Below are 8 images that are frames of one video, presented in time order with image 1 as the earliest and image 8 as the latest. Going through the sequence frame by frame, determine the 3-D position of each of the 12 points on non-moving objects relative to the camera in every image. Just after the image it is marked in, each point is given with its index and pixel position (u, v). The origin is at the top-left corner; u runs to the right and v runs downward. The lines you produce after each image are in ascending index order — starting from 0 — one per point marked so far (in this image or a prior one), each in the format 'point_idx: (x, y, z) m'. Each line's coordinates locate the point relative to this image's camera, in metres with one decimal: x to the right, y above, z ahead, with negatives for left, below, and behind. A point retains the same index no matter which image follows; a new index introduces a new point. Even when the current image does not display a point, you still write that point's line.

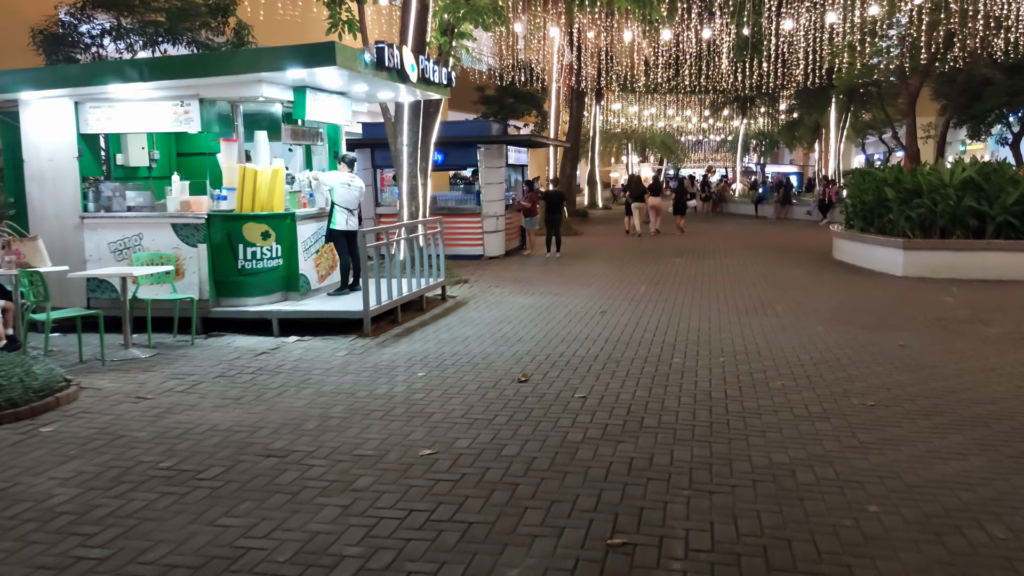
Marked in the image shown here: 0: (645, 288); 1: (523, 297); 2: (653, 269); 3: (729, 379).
0: (+2.2, 0.0, +12.9) m
1: (+0.2, -0.1, +11.9) m
2: (+2.8, +0.4, +15.7) m
3: (+1.9, -0.8, +6.8) m
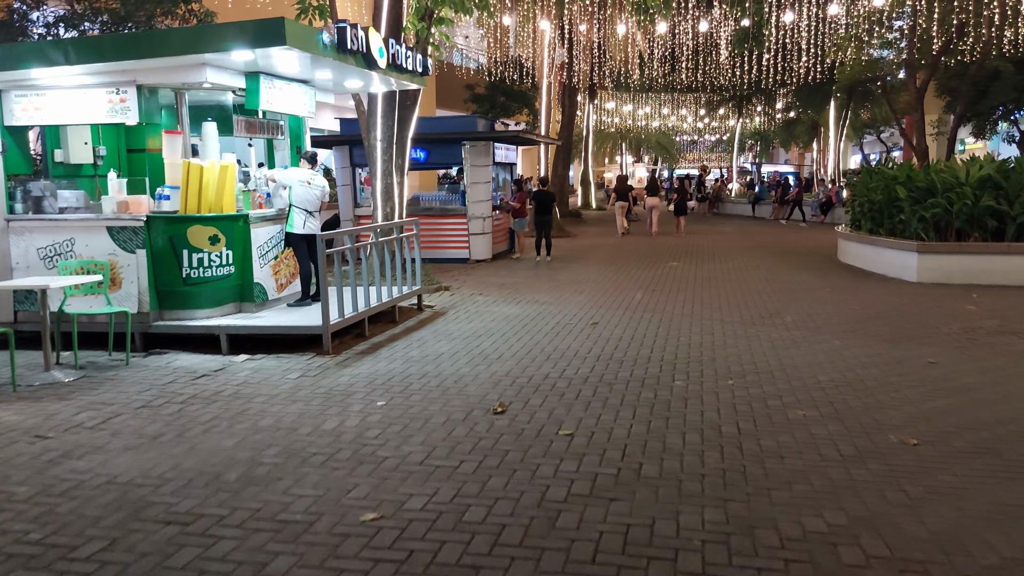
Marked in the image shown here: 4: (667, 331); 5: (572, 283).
0: (+1.9, -0.1, +11.9) m
1: (0.0, -0.2, +10.9) m
2: (+2.6, +0.3, +14.7) m
3: (+1.7, -0.9, +5.8) m
4: (+1.7, -0.5, +8.8) m
5: (+1.0, +0.1, +13.4) m
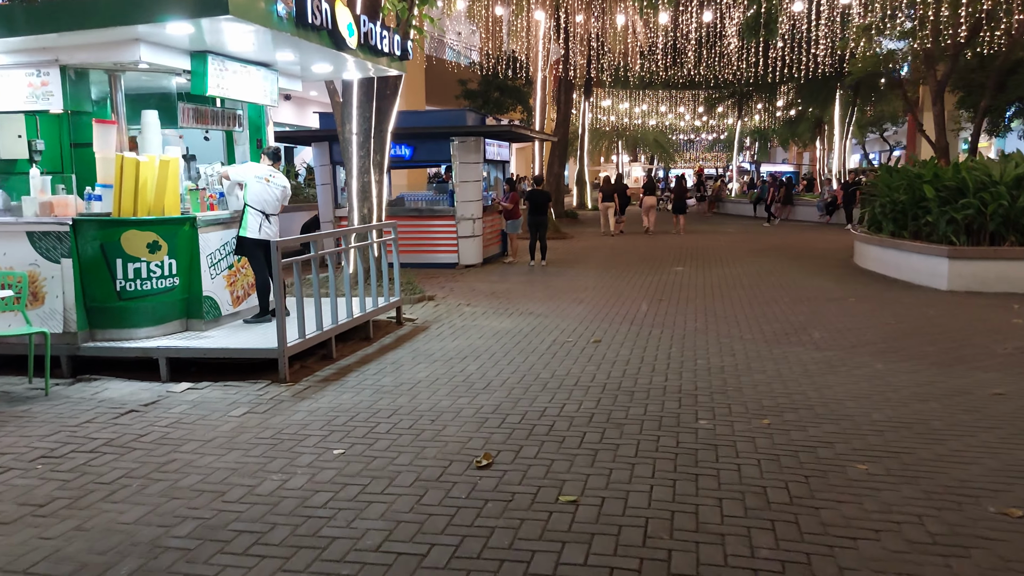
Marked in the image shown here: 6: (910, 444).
0: (+1.8, -0.2, +10.8) m
1: (-0.2, -0.4, +9.8) m
2: (+2.4, +0.1, +13.5) m
3: (+1.6, -1.0, +4.6) m
4: (+1.6, -0.6, +7.7) m
5: (+0.9, 0.0, +12.3) m
6: (+2.5, -1.0, +5.0) m
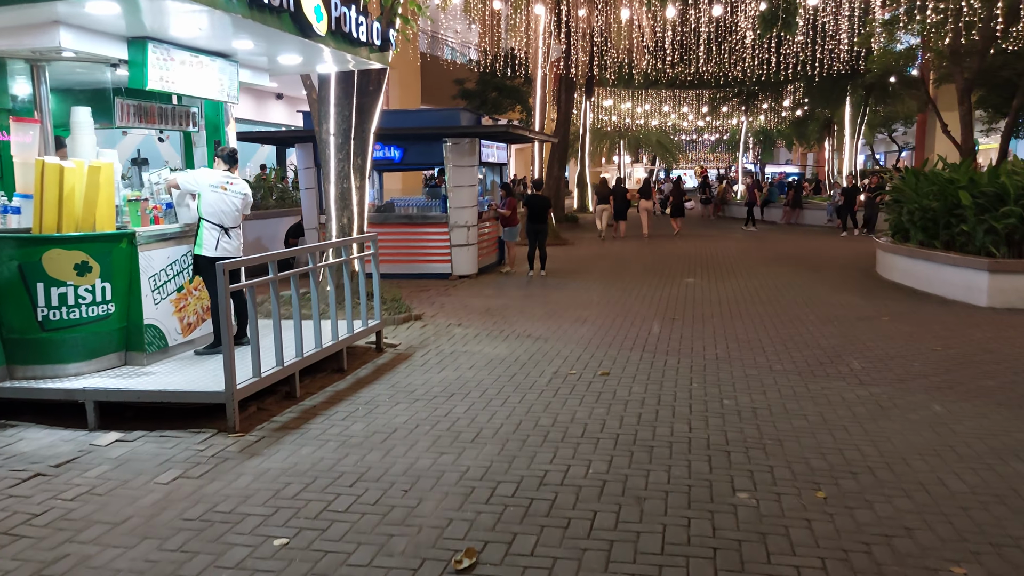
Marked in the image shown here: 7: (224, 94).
0: (+1.8, -0.5, +9.7) m
1: (-0.2, -0.6, +8.7) m
2: (+2.4, -0.1, +12.5) m
3: (+1.6, -1.2, +3.6) m
4: (+1.6, -0.9, +6.6) m
5: (+0.8, -0.3, +11.2) m
6: (+2.5, -1.2, +3.9) m
7: (-2.6, +1.7, +7.0) m
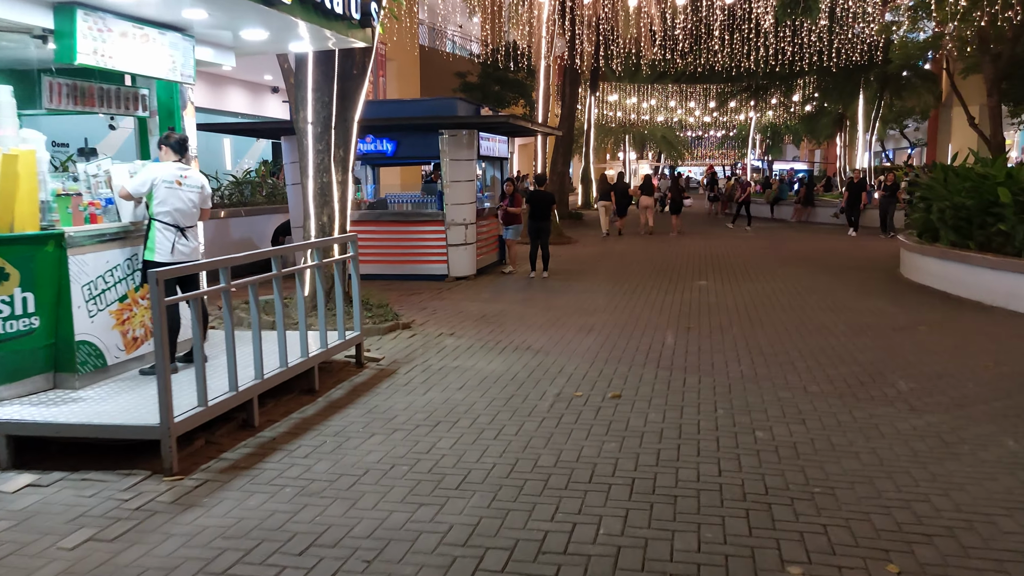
0: (+1.8, -0.5, +8.7) m
1: (-0.2, -0.7, +7.8) m
2: (+2.4, -0.1, +11.5) m
3: (+1.5, -1.3, +2.6) m
4: (+1.6, -0.9, +5.7) m
5: (+0.8, -0.3, +10.2) m
6: (+2.4, -1.3, +2.9) m
7: (-2.6, +1.7, +6.1) m
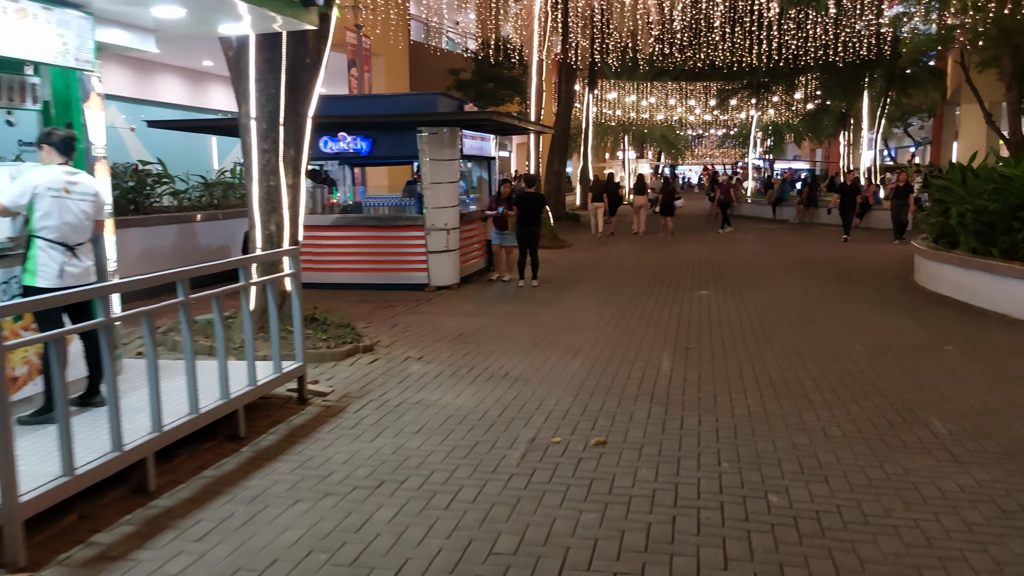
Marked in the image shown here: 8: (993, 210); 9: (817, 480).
0: (+1.5, -0.7, +7.7) m
1: (-0.5, -0.8, +6.7) m
2: (+2.1, -0.3, +10.5) m
3: (+1.3, -1.5, +1.6) m
4: (+1.3, -1.1, +4.6) m
5: (+0.6, -0.5, +9.2) m
6: (+2.2, -1.5, +1.9) m
7: (-2.8, +1.5, +5.1) m
8: (+6.6, +1.1, +10.9) m
9: (+1.8, -1.1, +4.6) m
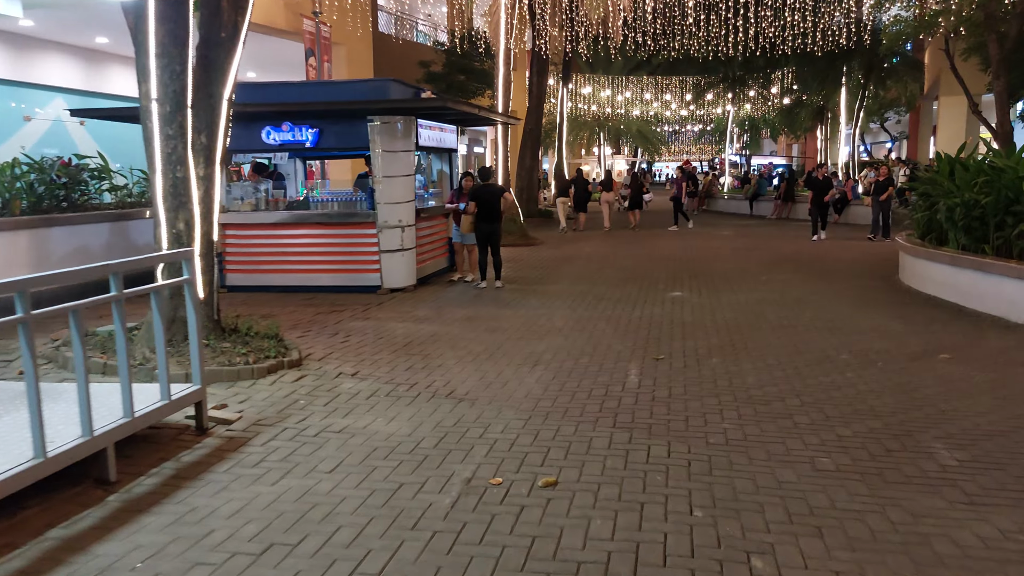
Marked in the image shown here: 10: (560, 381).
0: (+1.1, -0.7, +6.9) m
1: (-0.9, -0.9, +5.8) m
2: (+1.6, -0.3, +9.6) m
3: (+1.0, -1.6, +0.8) m
4: (+1.0, -1.2, +3.8) m
5: (+0.1, -0.5, +8.3) m
6: (+1.9, -1.5, +1.1) m
7: (-3.2, +1.4, +4.1) m
8: (+6.1, +1.1, +10.1) m
9: (+1.4, -1.2, +3.8) m
10: (+0.4, -0.8, +6.6) m
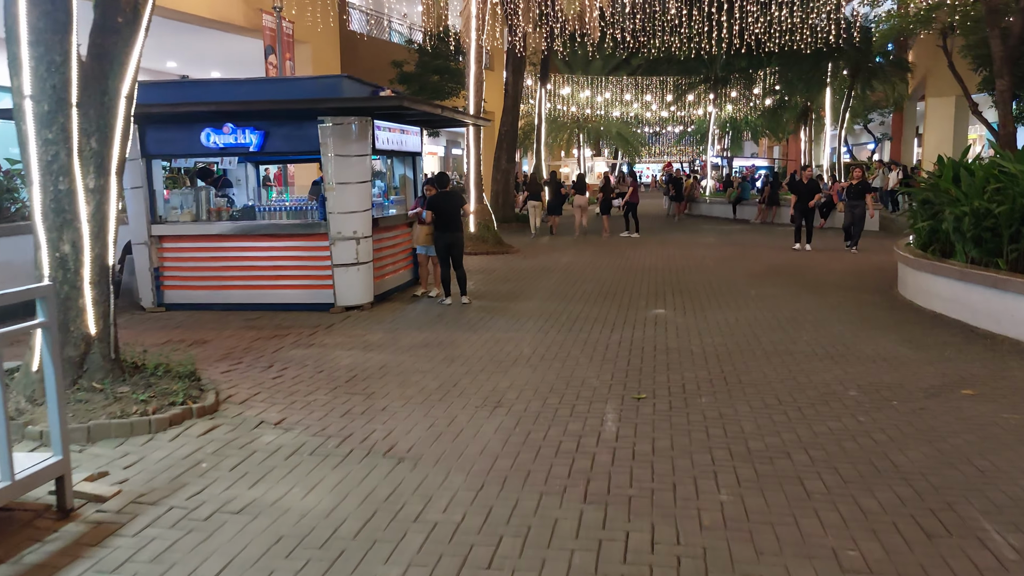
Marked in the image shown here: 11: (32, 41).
0: (+0.7, -1.0, +5.8) m
1: (-1.2, -1.1, +4.8) m
2: (+1.2, -0.6, +8.6) m
3: (+0.8, -1.8, -0.3) m
4: (+0.7, -1.4, +2.8) m
5: (-0.3, -0.8, +7.3) m
6: (+1.7, -1.7, +0.1) m
7: (-3.5, +1.2, +3.0) m
8: (+5.7, +0.9, +9.2) m
9: (+1.2, -1.4, +2.8) m
10: (+0.1, -1.0, +5.6) m
11: (-3.1, +1.6, +5.1) m
